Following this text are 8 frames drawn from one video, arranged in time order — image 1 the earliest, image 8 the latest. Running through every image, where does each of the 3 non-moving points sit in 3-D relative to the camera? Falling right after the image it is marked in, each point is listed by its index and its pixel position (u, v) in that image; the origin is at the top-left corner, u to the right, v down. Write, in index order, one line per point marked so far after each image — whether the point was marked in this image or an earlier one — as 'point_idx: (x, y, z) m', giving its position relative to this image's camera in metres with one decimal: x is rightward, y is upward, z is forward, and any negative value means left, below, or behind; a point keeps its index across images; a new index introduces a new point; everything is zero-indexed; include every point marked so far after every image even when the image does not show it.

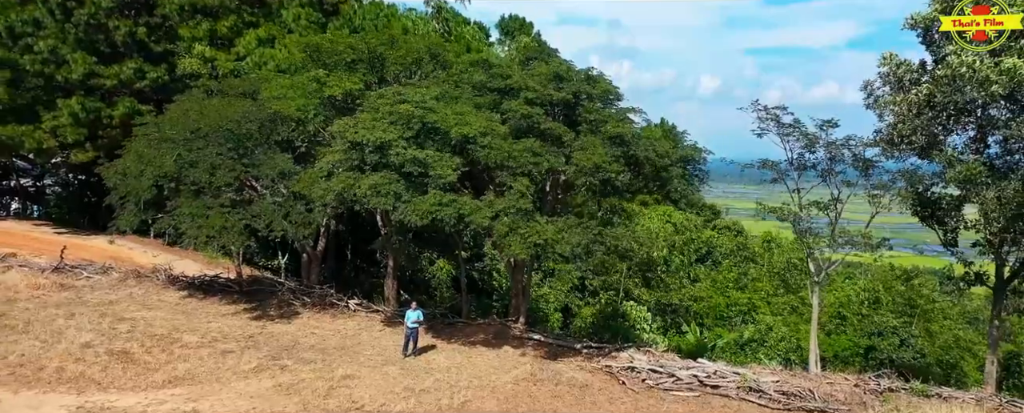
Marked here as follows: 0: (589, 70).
0: (+1.3, +2.3, +12.1) m
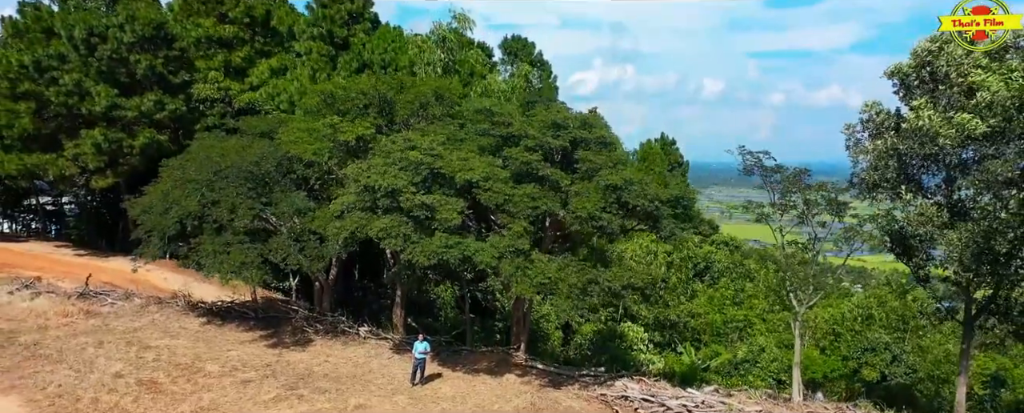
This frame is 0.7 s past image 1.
0: (+1.3, +1.7, +12.9) m
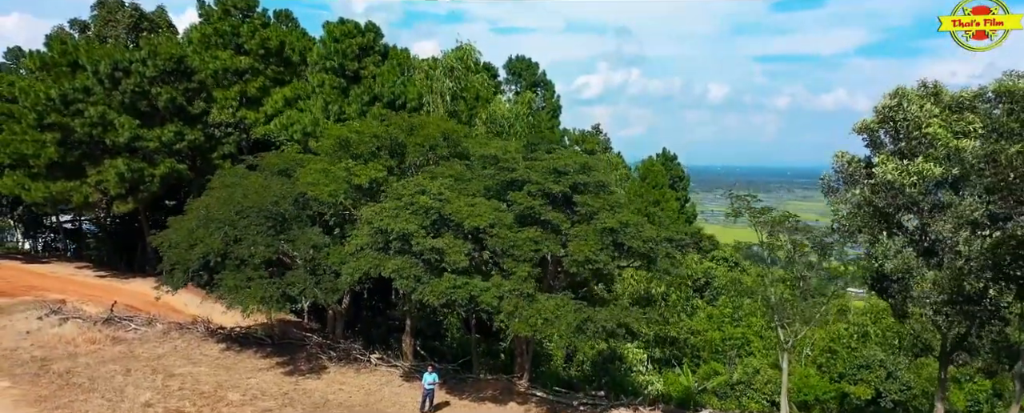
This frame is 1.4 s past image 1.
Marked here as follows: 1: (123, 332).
0: (+1.4, +0.9, +13.7) m
1: (-9.1, -2.9, +16.7) m
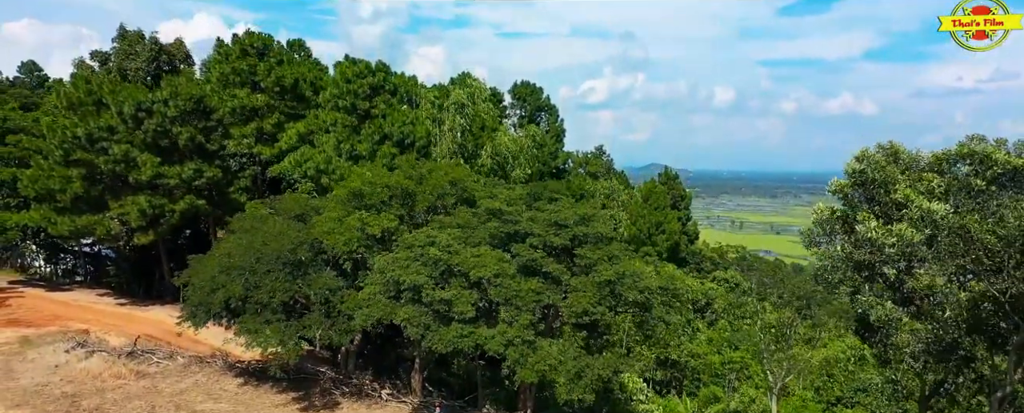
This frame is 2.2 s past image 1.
0: (+1.4, -0.1, +14.5) m
1: (-9.0, -3.9, +17.6) m
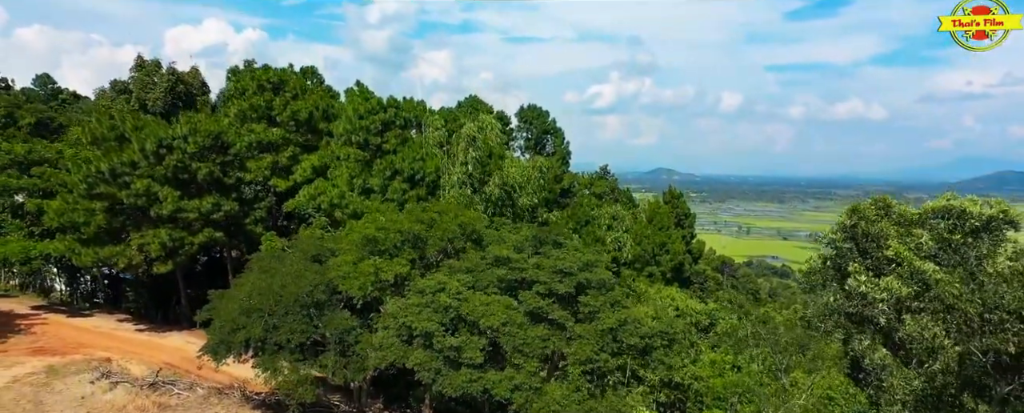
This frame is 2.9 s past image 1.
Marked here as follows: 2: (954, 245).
0: (+1.6, -1.0, +15.2) m
1: (-8.9, -4.9, +18.3) m
2: (+8.6, -0.8, +13.9) m
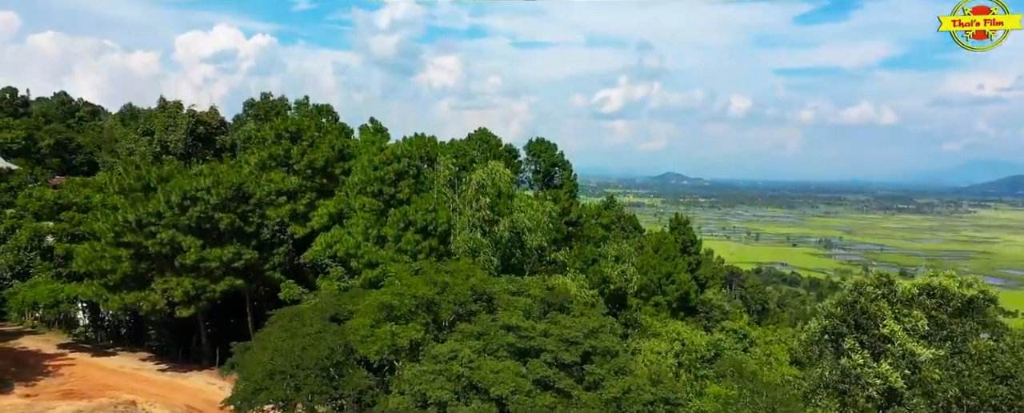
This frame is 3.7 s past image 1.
0: (+1.8, -2.6, +16.0) m
1: (-8.6, -6.5, +19.2) m
2: (+8.8, -2.4, +14.6) m
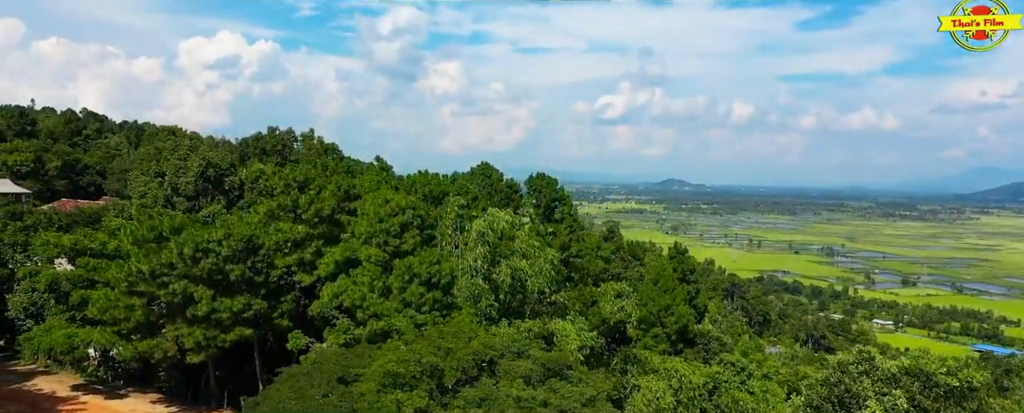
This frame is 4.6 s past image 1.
0: (+1.8, -4.3, +16.7) m
1: (-8.6, -8.2, +19.9) m
2: (+8.8, -4.1, +15.2) m
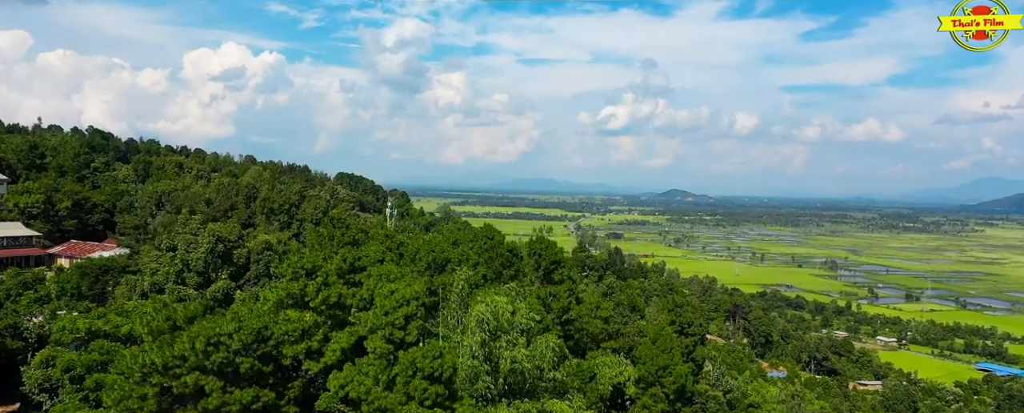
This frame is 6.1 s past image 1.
0: (+1.8, -7.5, +17.5) m
1: (-8.7, -11.4, +20.7) m
2: (+8.8, -7.3, +16.0) m
